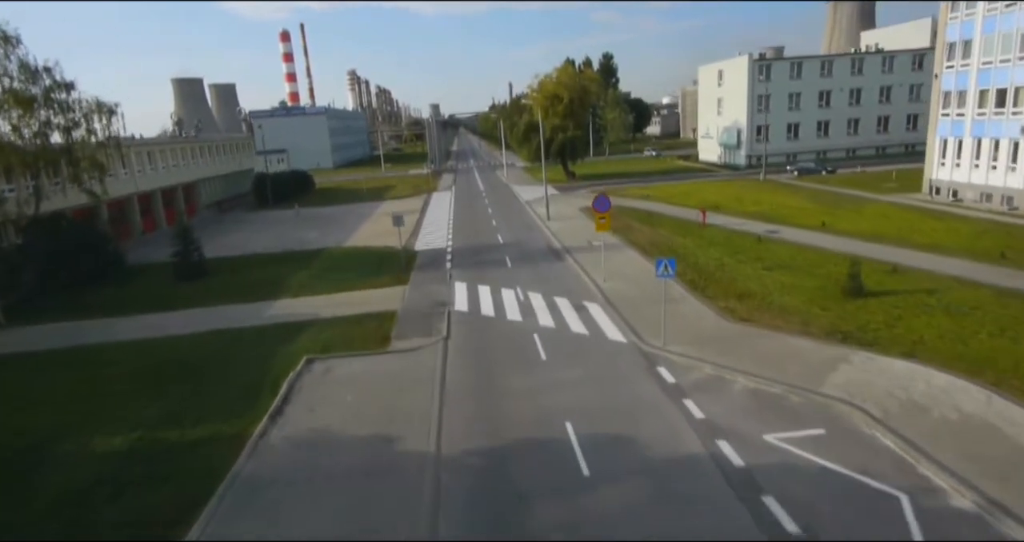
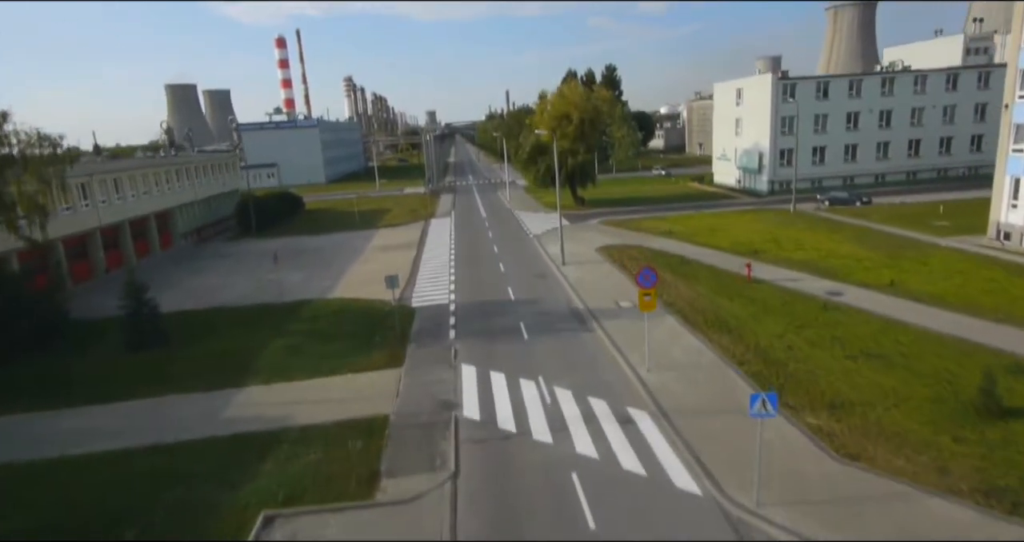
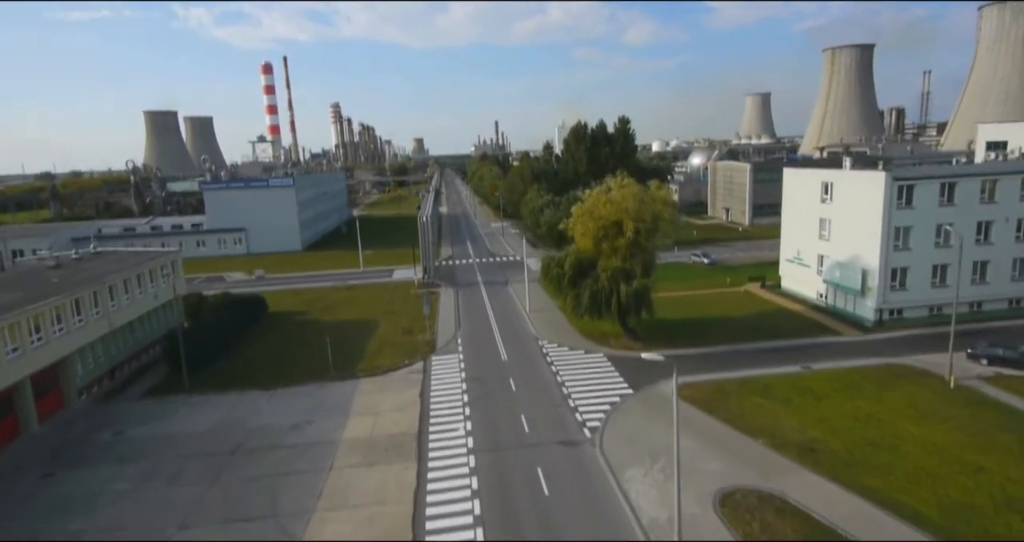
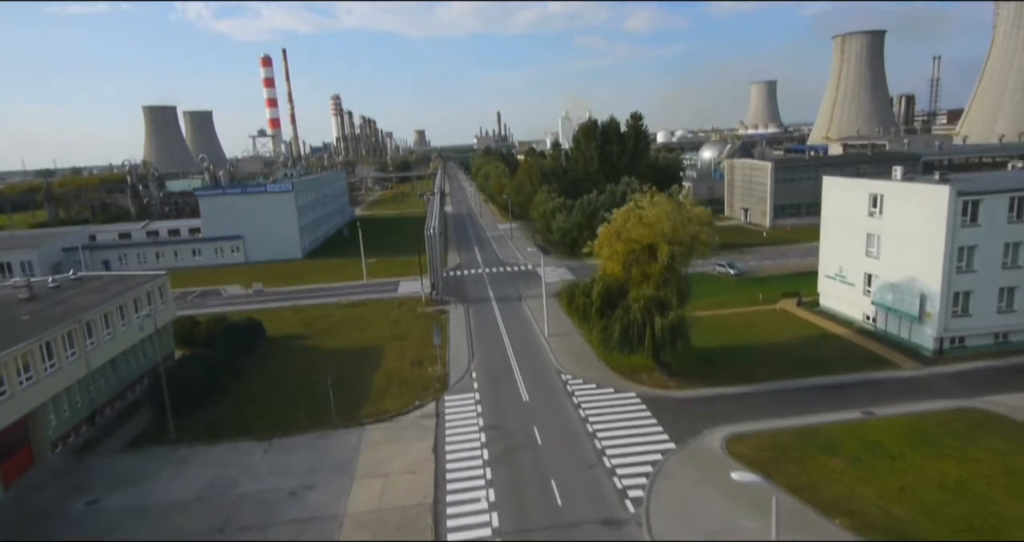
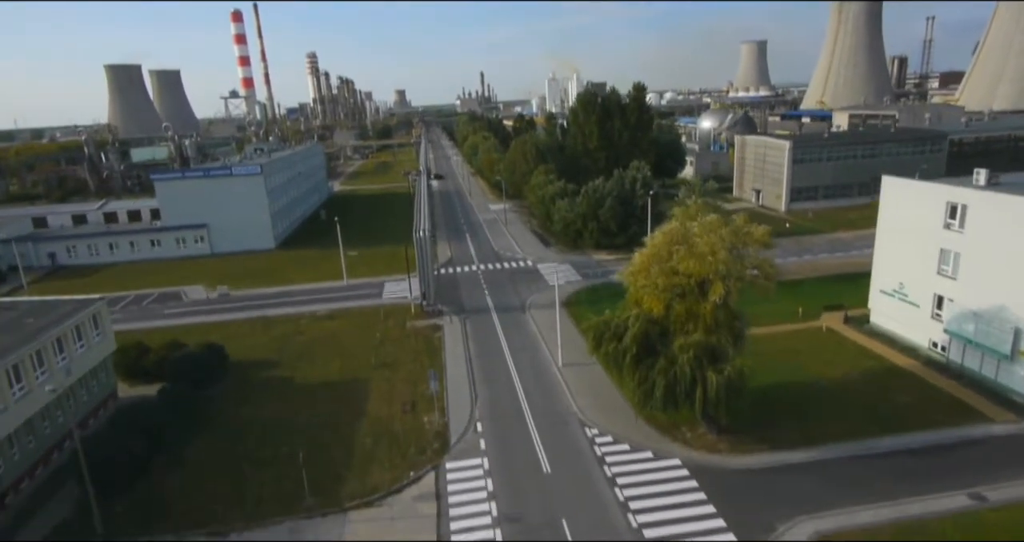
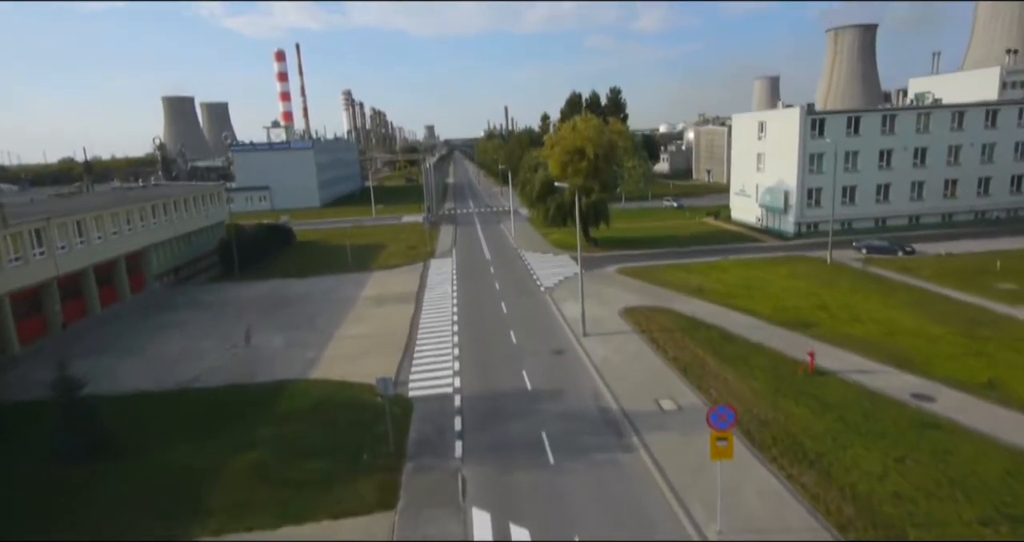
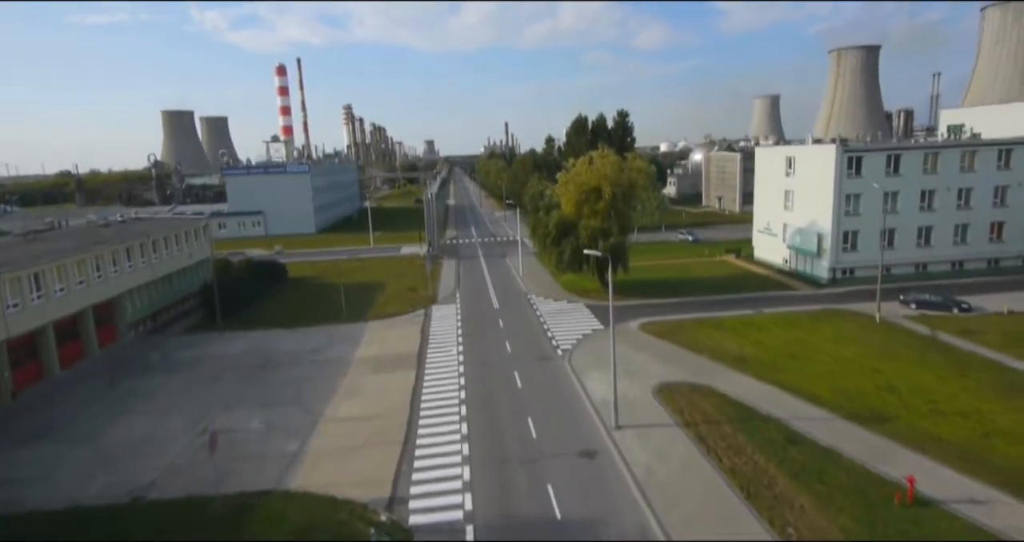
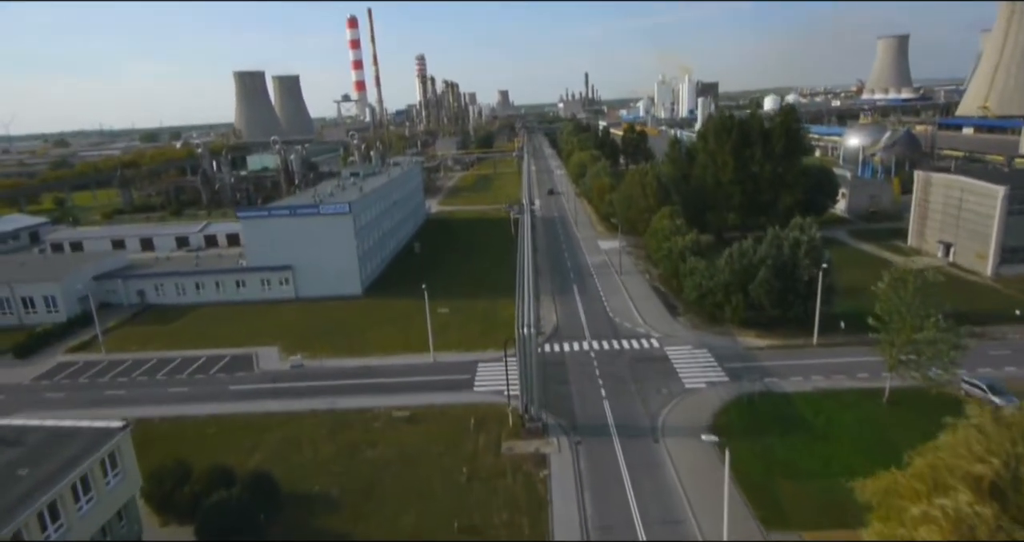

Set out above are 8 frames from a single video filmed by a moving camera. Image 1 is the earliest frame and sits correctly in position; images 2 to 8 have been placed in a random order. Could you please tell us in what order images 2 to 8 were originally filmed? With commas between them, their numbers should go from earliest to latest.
2, 6, 7, 3, 4, 5, 8
